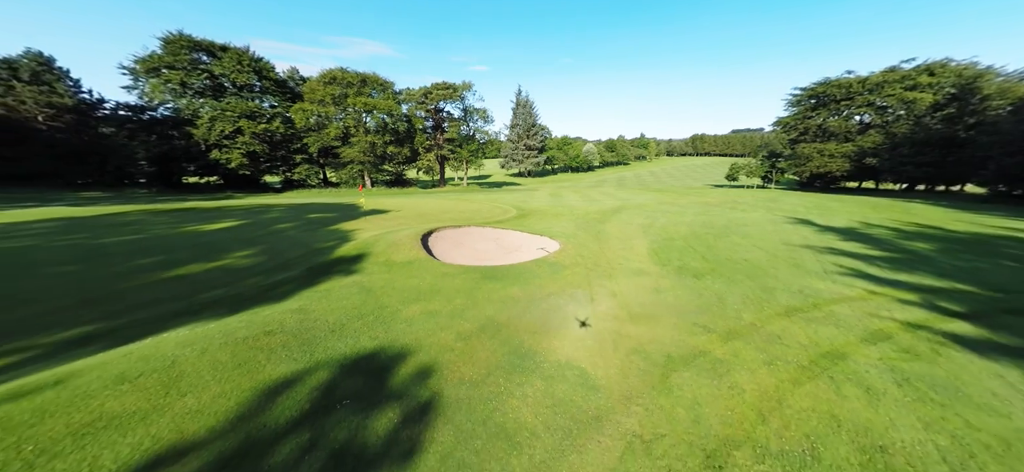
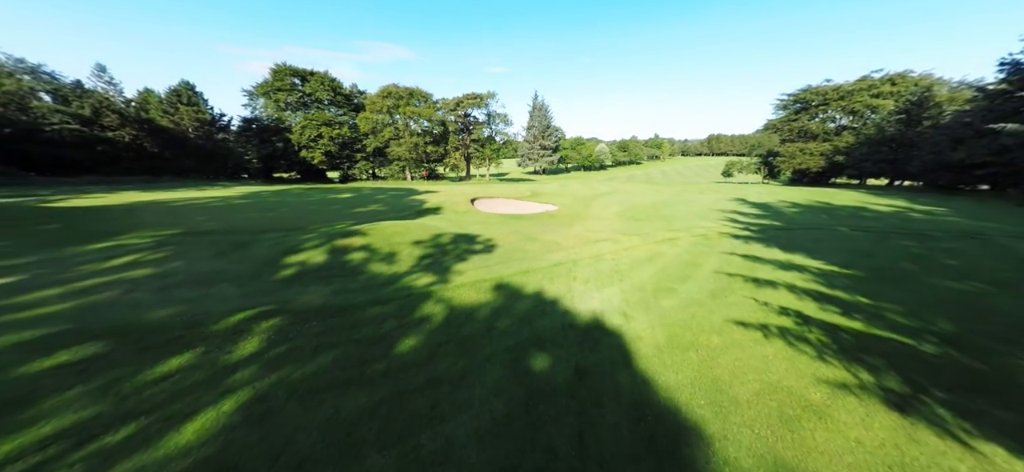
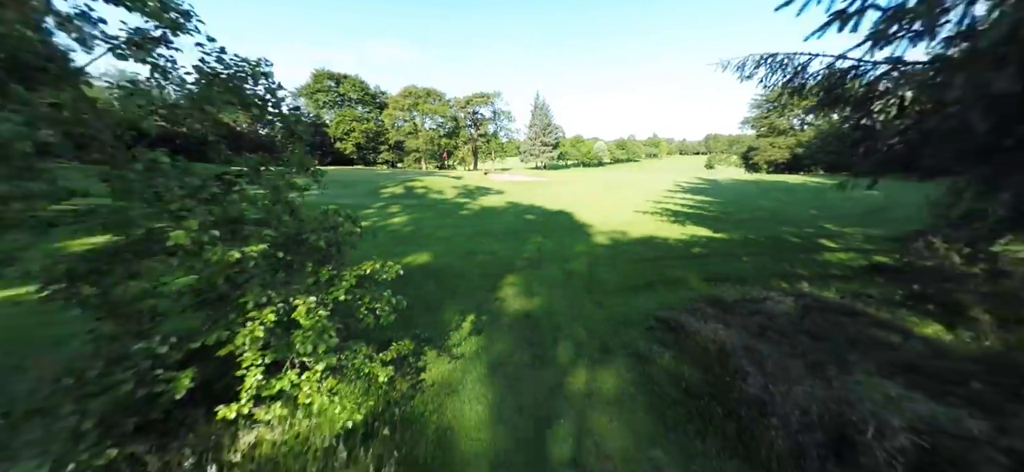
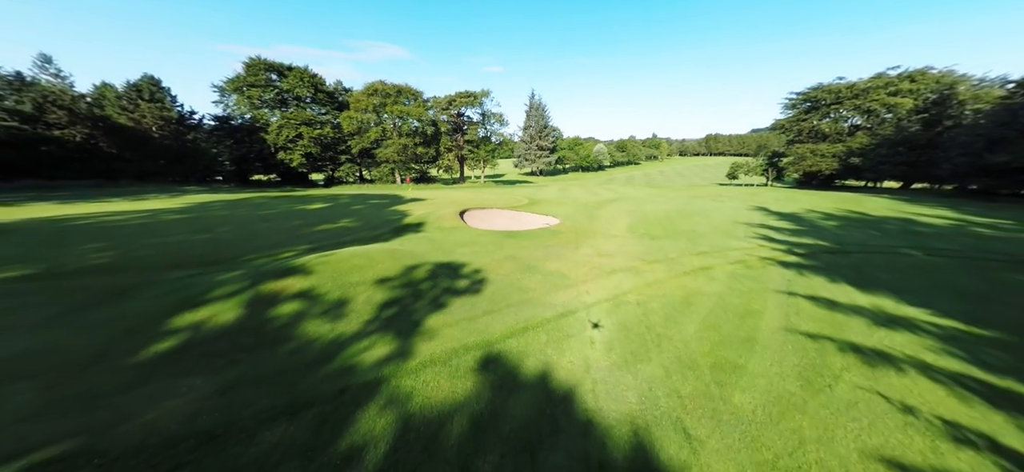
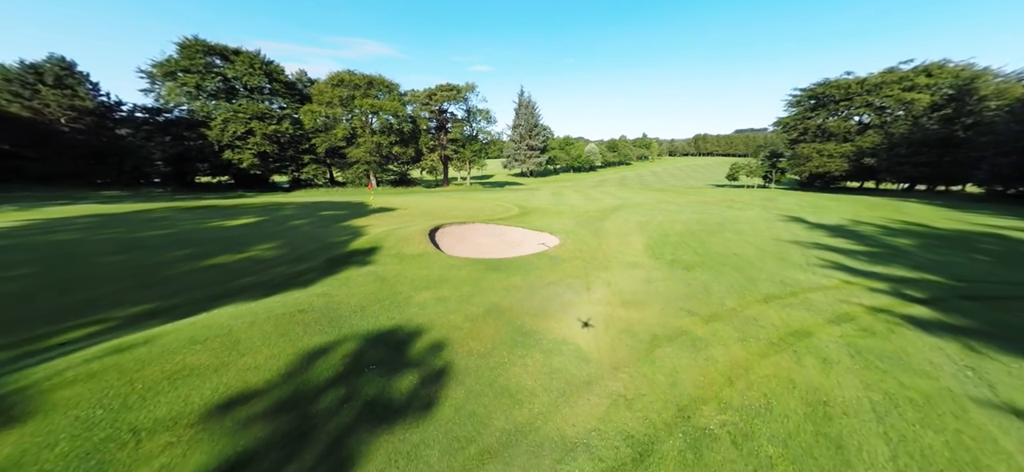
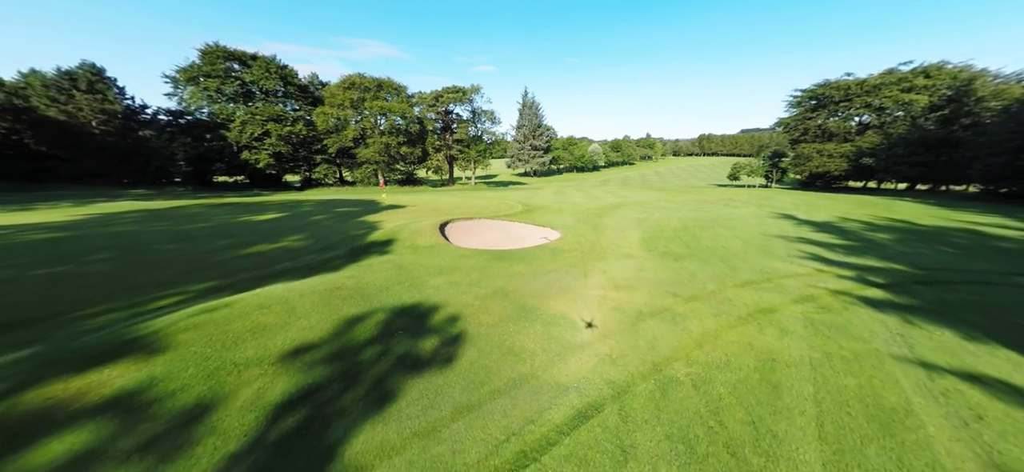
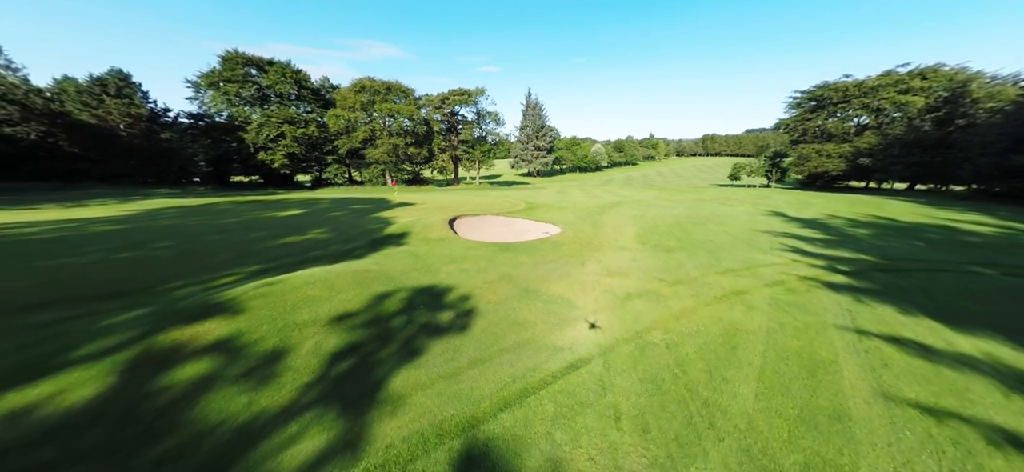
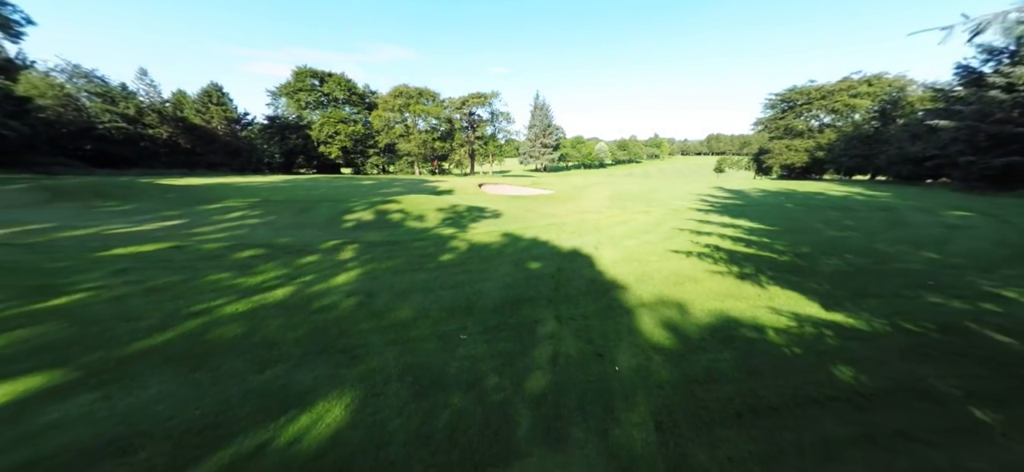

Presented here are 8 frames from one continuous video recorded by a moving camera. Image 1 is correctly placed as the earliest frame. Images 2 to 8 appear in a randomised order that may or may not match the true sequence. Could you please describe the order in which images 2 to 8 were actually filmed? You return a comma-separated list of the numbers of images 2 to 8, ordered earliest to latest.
5, 6, 7, 4, 2, 8, 3
